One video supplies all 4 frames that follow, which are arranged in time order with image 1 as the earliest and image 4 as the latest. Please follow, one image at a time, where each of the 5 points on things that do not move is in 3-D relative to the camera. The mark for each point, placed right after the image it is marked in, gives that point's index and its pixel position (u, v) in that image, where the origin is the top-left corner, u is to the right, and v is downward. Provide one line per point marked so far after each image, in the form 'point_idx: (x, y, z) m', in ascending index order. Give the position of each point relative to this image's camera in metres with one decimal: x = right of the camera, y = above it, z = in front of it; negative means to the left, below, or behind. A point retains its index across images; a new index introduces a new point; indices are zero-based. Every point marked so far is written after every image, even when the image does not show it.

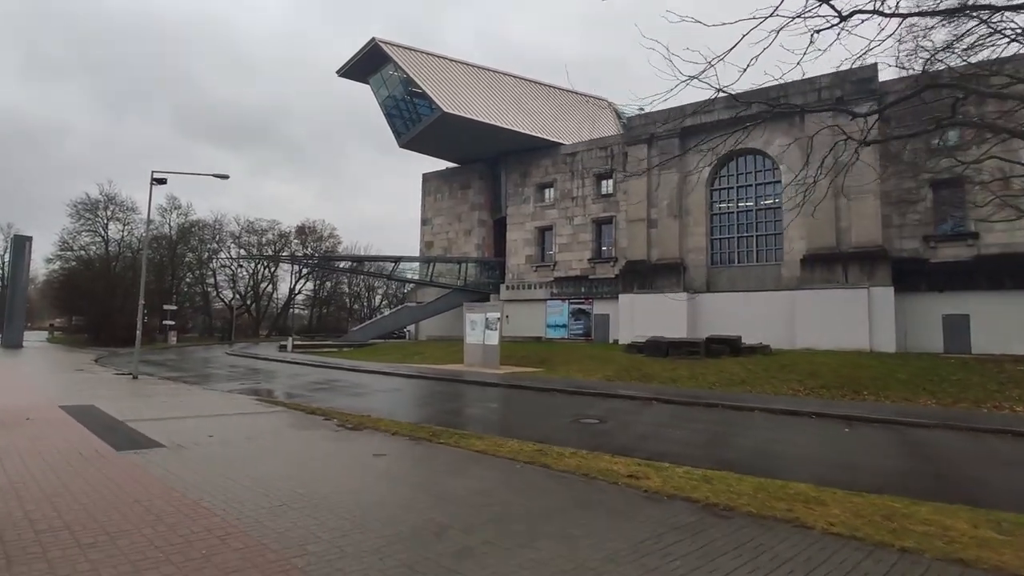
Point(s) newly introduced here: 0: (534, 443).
0: (+0.4, -2.4, +9.0) m
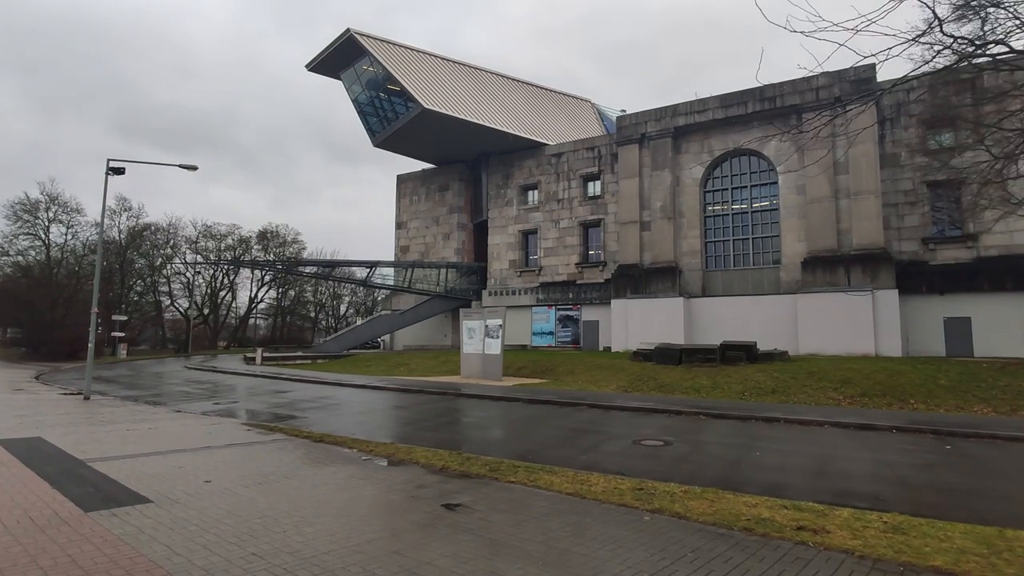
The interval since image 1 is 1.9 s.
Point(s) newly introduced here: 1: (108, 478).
0: (+1.4, -2.3, +7.2) m
1: (-4.5, -2.1, +6.7) m
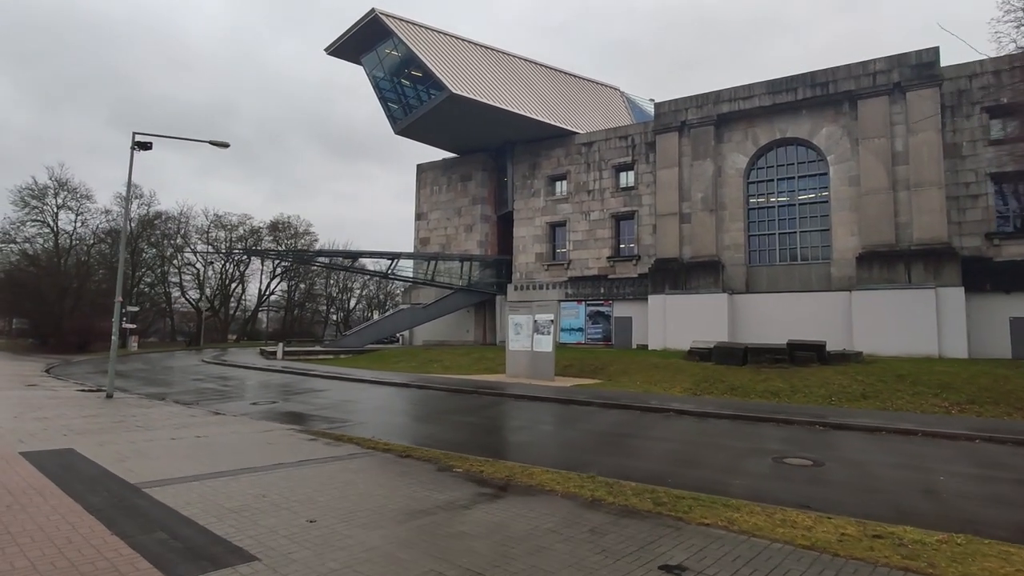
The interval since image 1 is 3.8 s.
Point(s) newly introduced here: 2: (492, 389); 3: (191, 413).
0: (+3.1, -2.2, +5.6) m
1: (-2.8, -1.9, +5.1) m
2: (-0.7, -3.3, +19.5) m
3: (-6.6, -2.6, +12.2) m
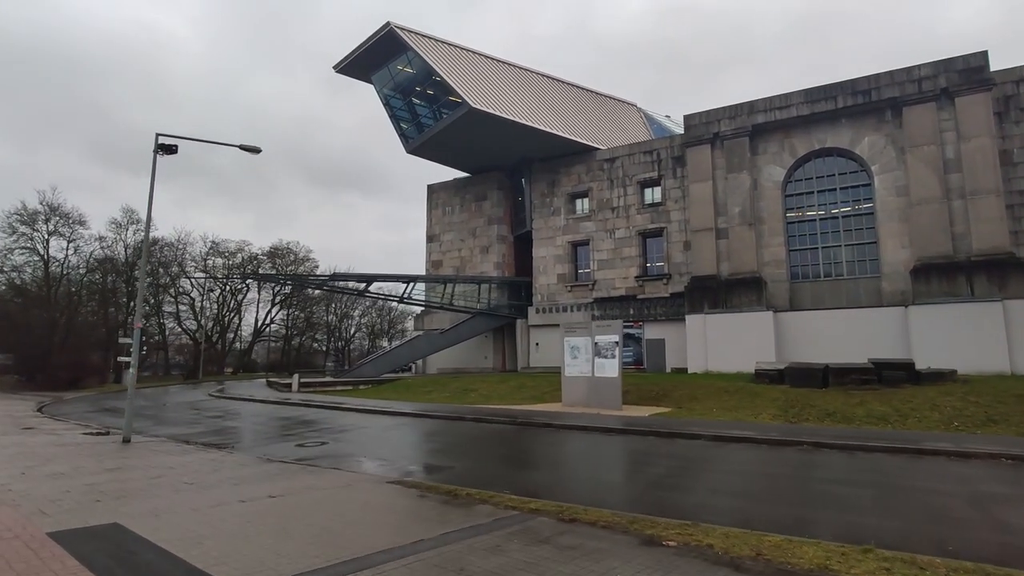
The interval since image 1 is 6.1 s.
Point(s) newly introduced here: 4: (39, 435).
0: (+5.2, -2.1, +3.7) m
1: (-0.7, -1.9, +3.0) m
2: (+1.1, -3.9, +17.4) m
3: (-4.6, -2.9, +10.0) m
4: (-11.4, -3.5, +14.2) m
